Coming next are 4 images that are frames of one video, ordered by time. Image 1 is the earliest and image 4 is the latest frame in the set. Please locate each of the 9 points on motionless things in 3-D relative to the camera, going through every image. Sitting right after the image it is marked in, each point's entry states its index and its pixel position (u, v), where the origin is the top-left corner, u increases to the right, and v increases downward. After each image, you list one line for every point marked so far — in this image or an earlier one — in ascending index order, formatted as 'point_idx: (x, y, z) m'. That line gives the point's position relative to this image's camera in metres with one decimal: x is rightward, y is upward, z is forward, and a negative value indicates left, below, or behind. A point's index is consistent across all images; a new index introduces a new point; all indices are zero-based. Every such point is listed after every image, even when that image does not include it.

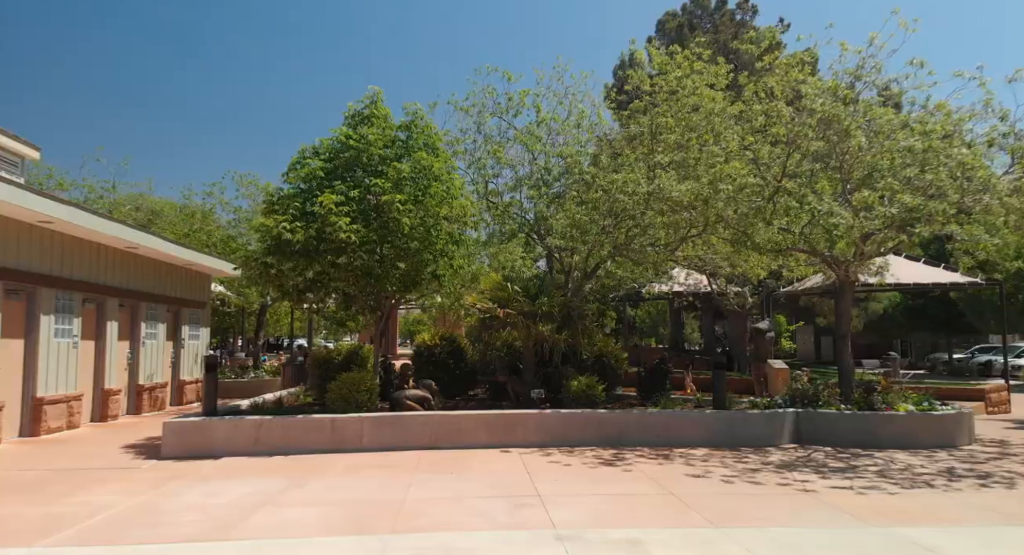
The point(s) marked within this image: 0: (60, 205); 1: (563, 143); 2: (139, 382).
0: (-5.8, +1.0, +7.5) m
1: (+0.9, +2.3, +10.3) m
2: (-6.7, -1.9, +10.8) m
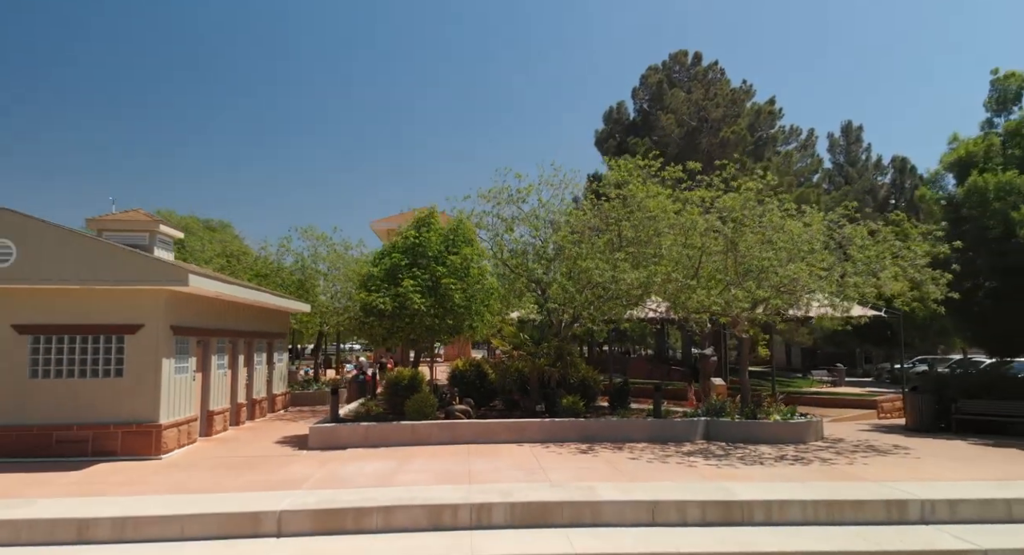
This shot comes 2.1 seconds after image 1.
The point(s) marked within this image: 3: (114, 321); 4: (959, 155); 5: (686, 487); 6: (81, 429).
0: (-5.6, -0.1, +11.7) m
1: (+1.1, +1.2, +14.6) m
2: (-6.4, -3.0, +15.0) m
3: (-6.8, -0.7, +10.4) m
4: (+11.2, +3.0, +15.2) m
5: (+2.4, -2.9, +8.2) m
6: (-7.3, -2.6, +10.2) m
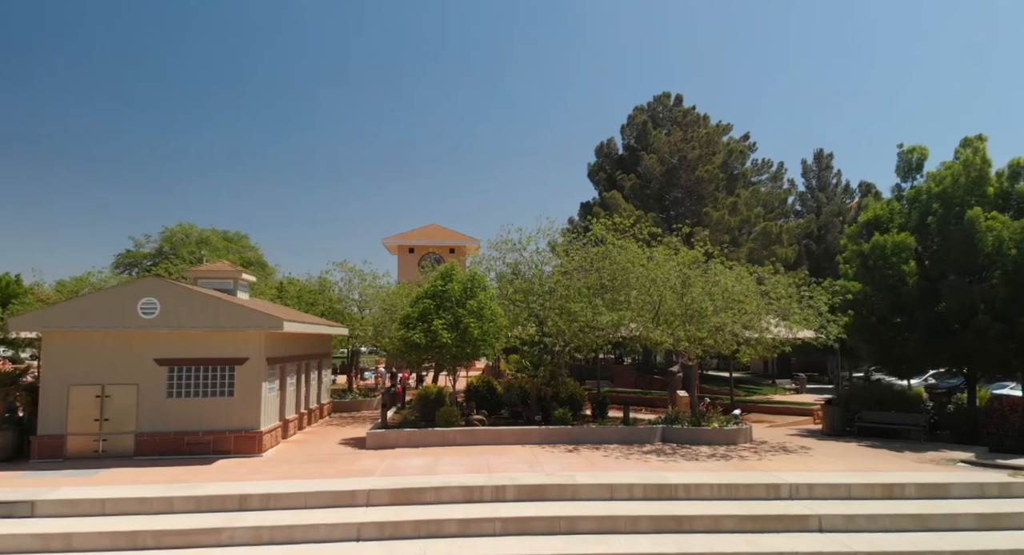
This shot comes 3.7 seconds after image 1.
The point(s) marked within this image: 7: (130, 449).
0: (-5.5, -1.2, +15.6) m
1: (+1.2, +0.1, +18.4) m
2: (-6.3, -4.0, +18.8) m
3: (-6.7, -1.8, +14.3) m
4: (+11.3, +1.9, +19.1) m
5: (+2.5, -4.0, +12.1) m
6: (-7.1, -3.7, +14.0) m
7: (-8.8, -3.9, +13.8) m
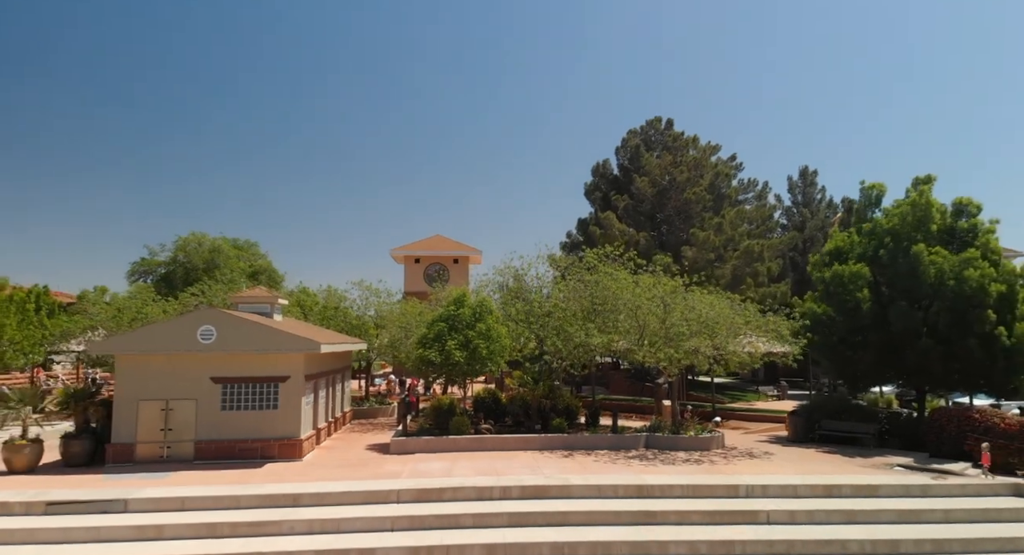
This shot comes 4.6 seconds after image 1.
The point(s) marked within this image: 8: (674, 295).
0: (-5.3, -2.1, +17.9) m
1: (+1.3, -0.7, +20.8) m
2: (-6.2, -4.9, +21.2) m
3: (-6.6, -2.6, +16.6) m
4: (+11.4, +1.1, +21.5) m
5: (+2.6, -4.8, +14.5) m
6: (-7.0, -4.5, +16.4) m
7: (-8.7, -4.8, +16.2) m
8: (+5.2, -0.5, +19.3) m
